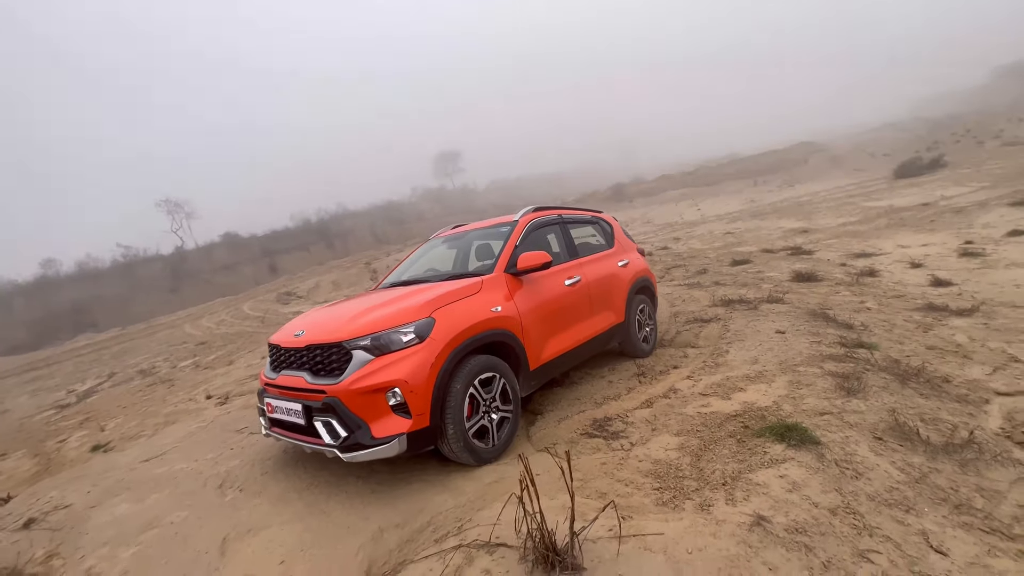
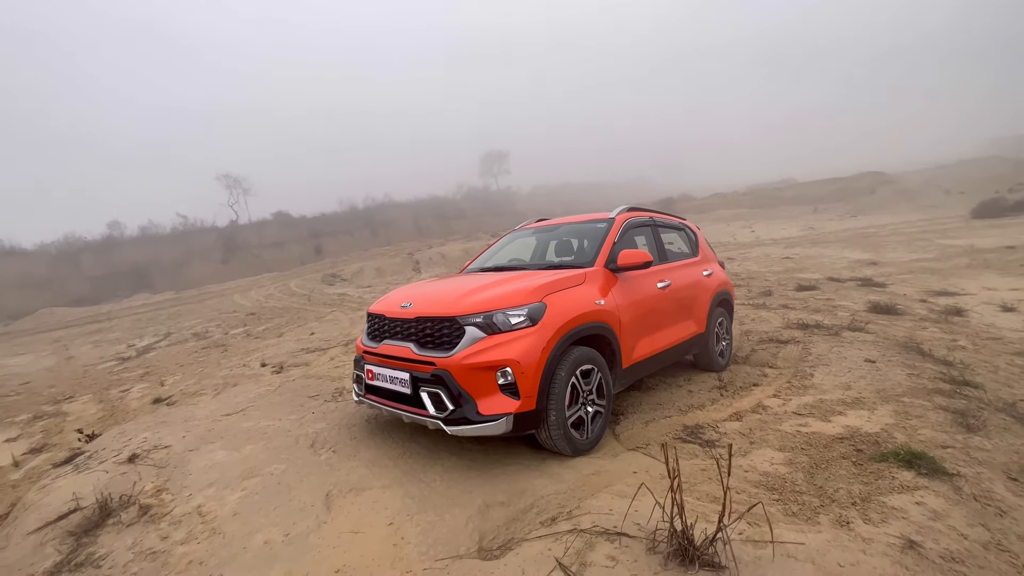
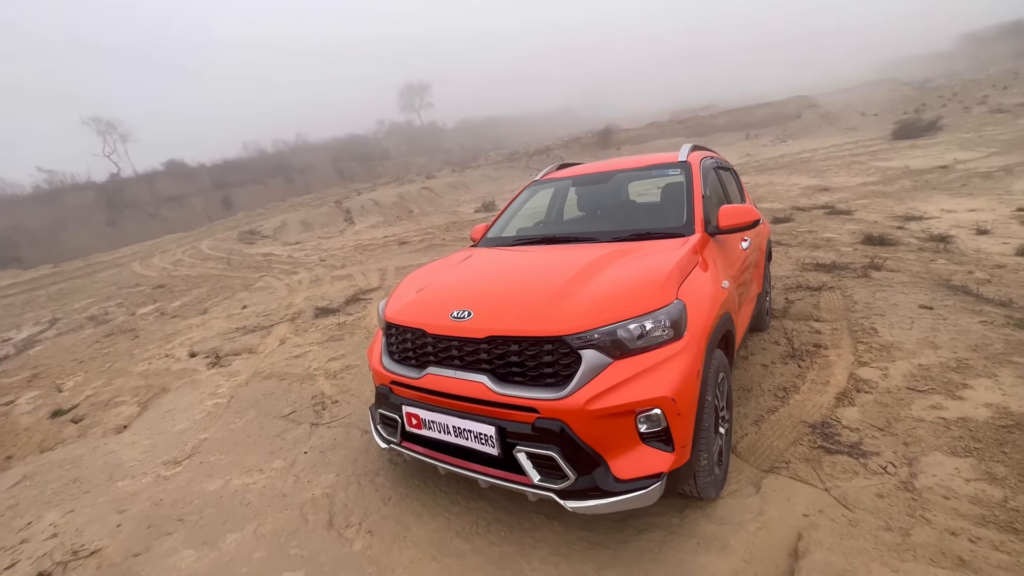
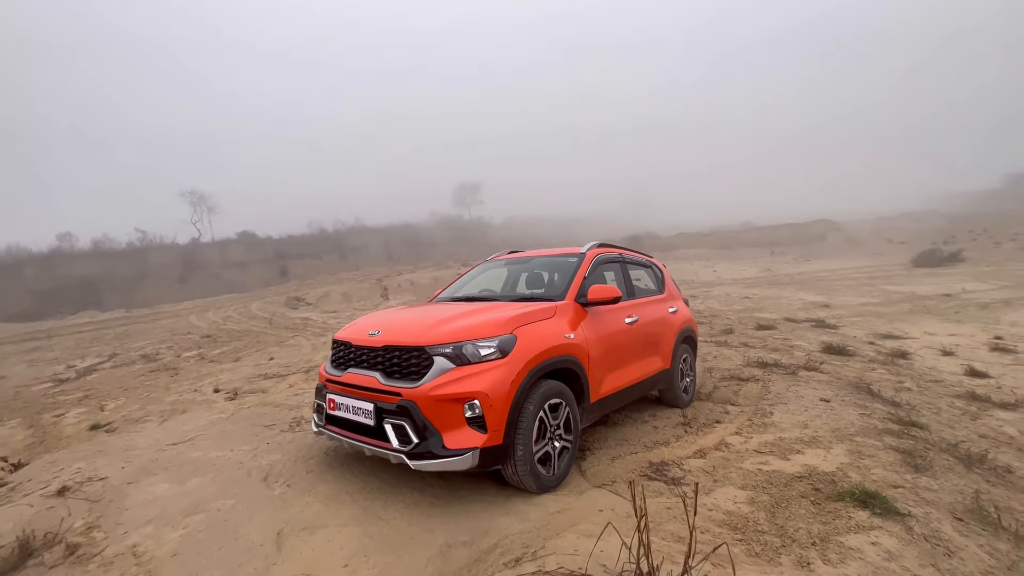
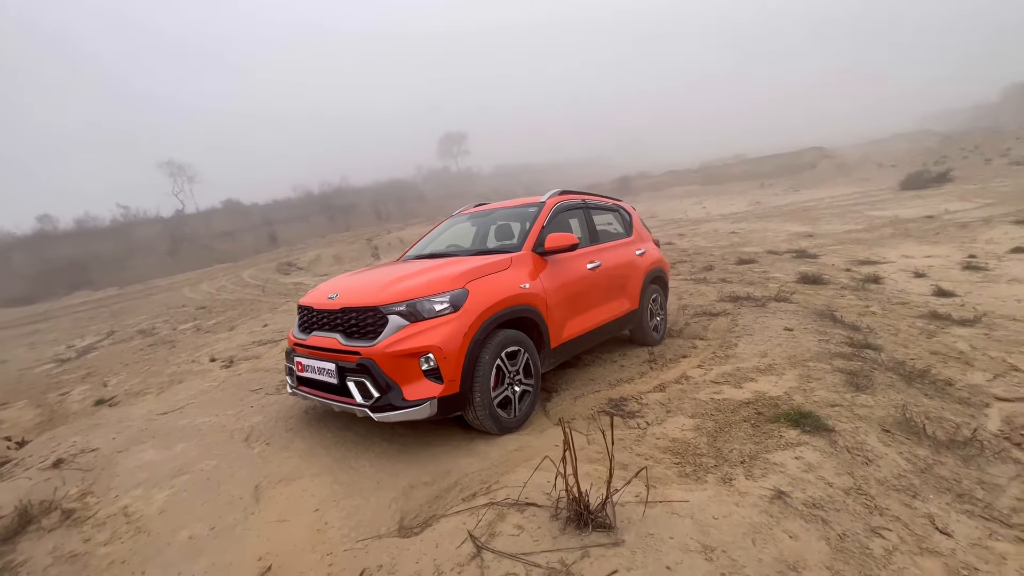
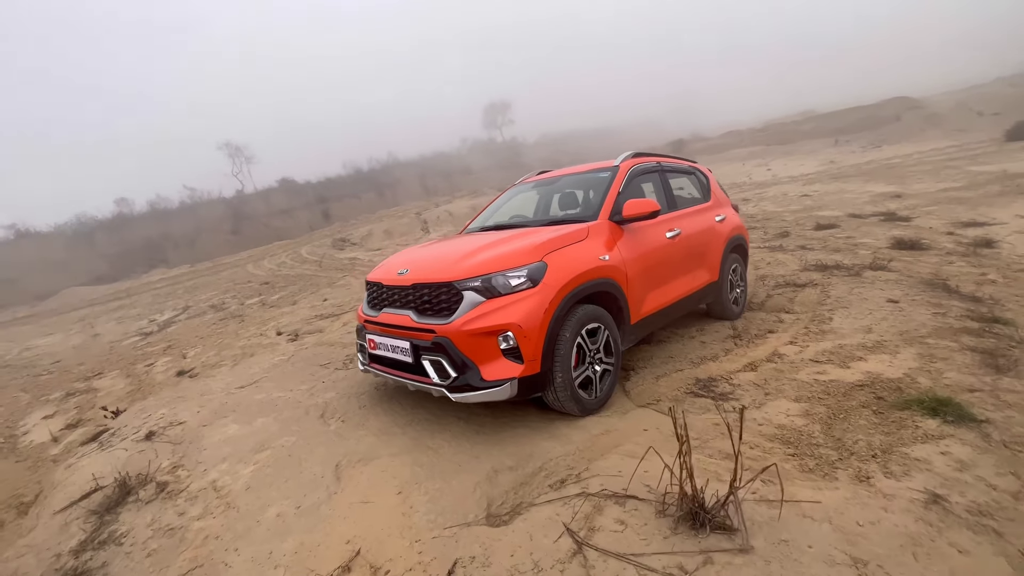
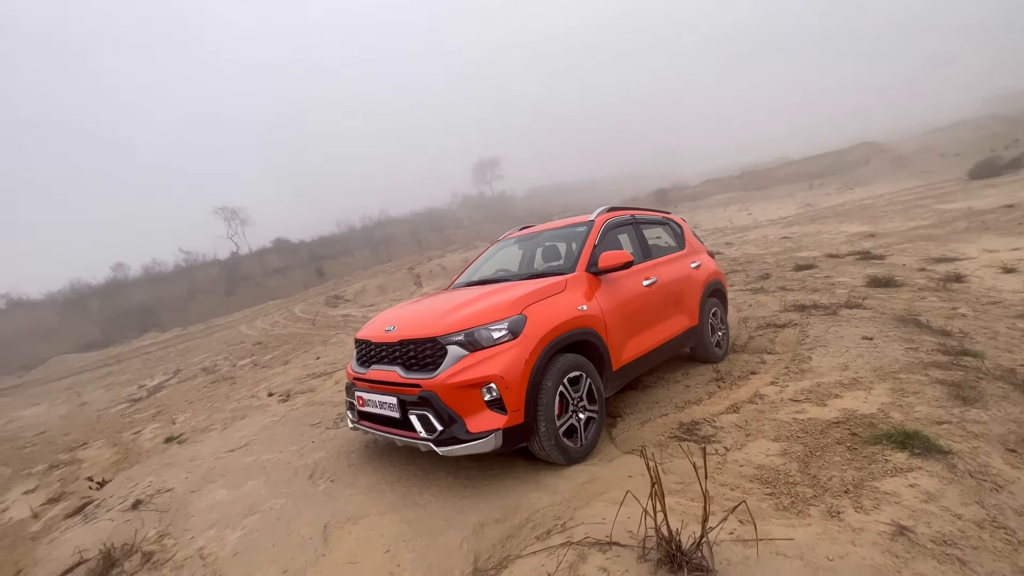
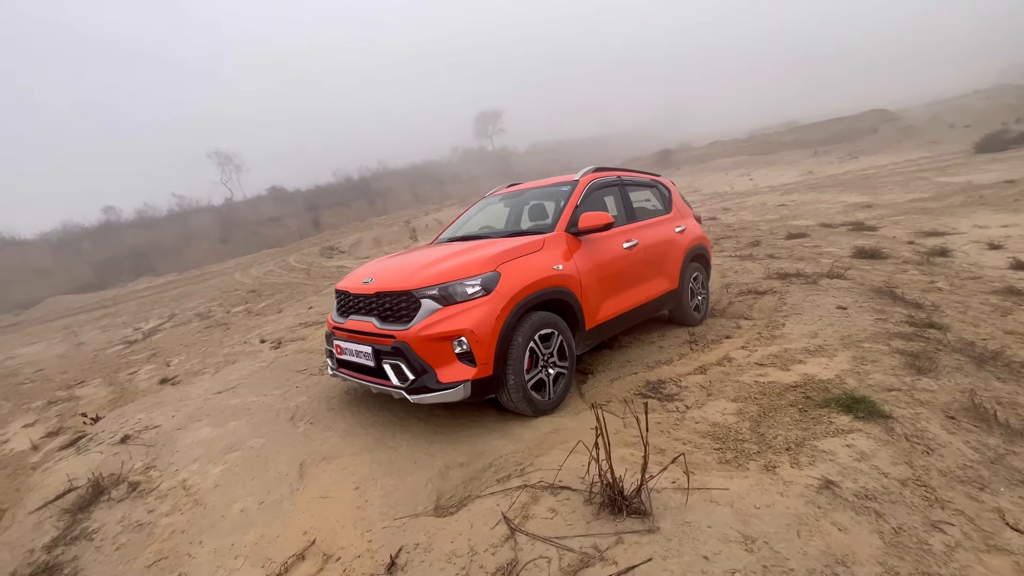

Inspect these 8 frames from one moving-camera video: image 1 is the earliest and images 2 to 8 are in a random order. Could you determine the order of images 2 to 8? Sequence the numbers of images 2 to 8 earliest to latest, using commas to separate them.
7, 4, 2, 5, 8, 6, 3
